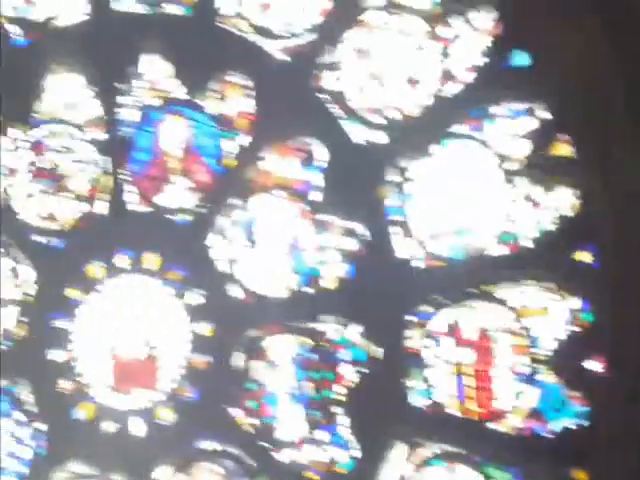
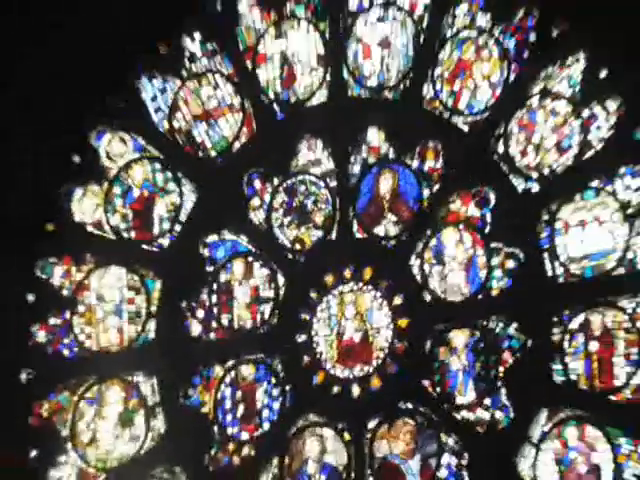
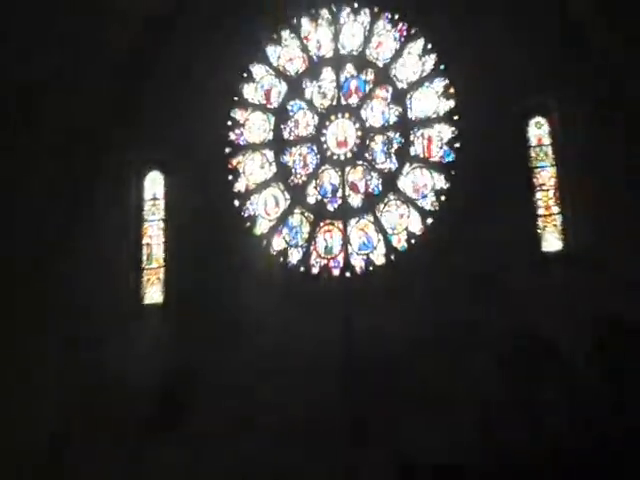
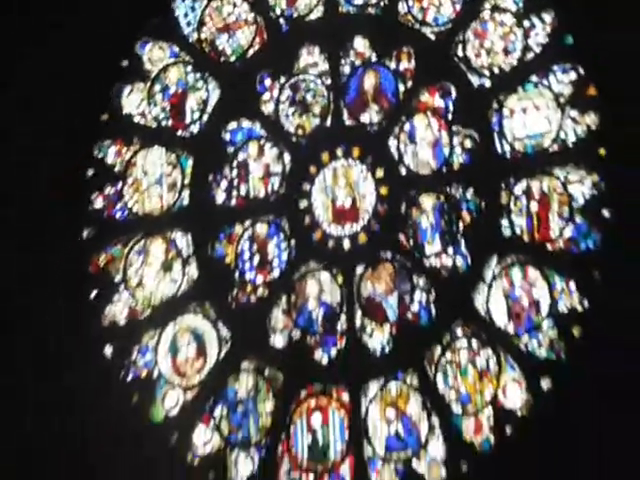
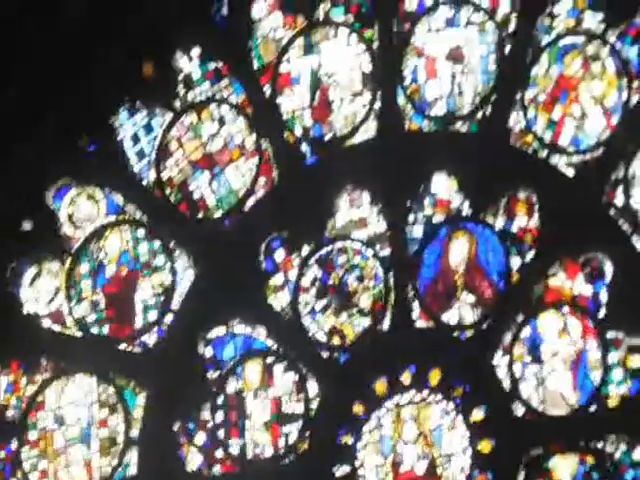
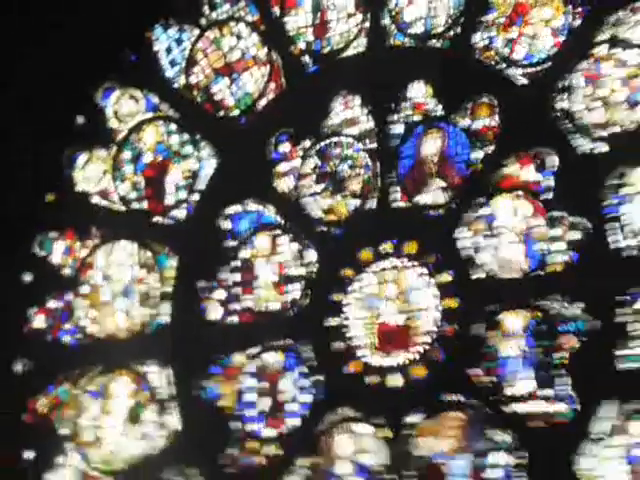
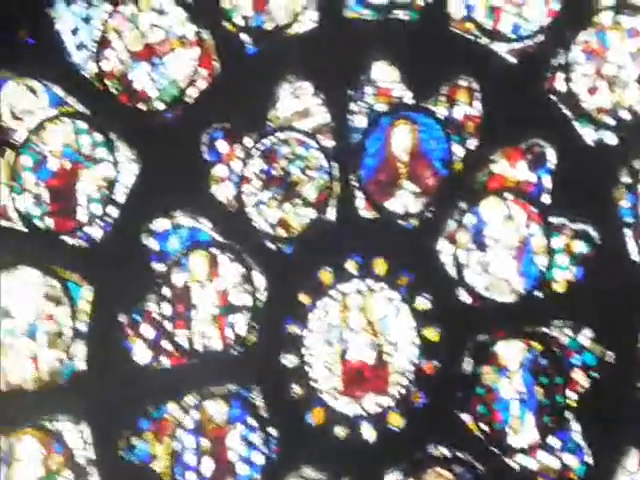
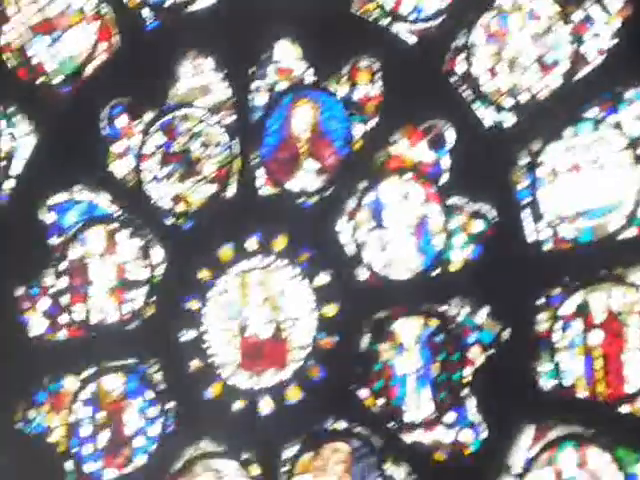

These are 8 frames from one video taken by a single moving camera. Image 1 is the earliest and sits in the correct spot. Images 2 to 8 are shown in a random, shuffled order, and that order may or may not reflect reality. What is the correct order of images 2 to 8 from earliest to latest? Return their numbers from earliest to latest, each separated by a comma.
8, 7, 5, 6, 2, 4, 3
